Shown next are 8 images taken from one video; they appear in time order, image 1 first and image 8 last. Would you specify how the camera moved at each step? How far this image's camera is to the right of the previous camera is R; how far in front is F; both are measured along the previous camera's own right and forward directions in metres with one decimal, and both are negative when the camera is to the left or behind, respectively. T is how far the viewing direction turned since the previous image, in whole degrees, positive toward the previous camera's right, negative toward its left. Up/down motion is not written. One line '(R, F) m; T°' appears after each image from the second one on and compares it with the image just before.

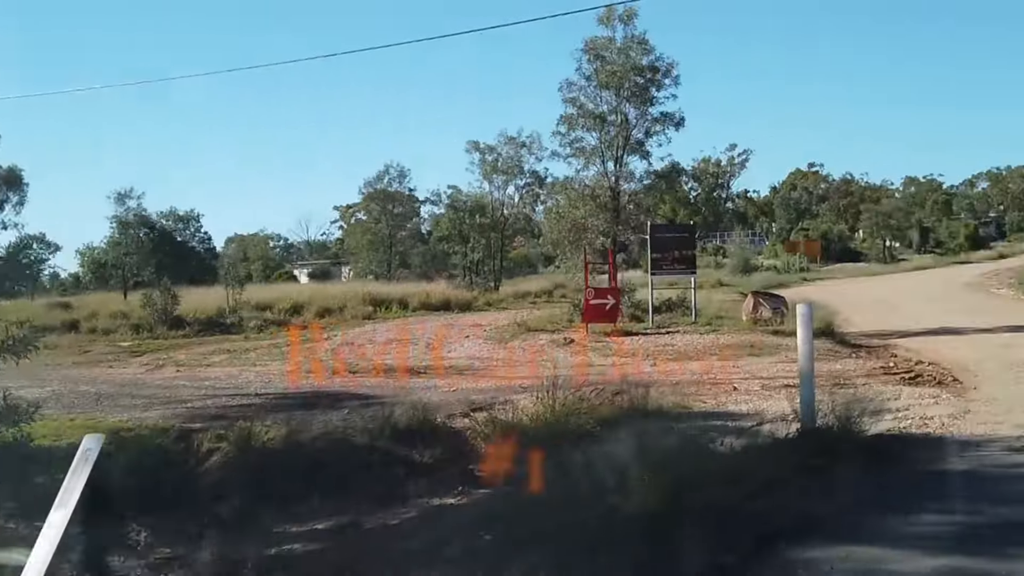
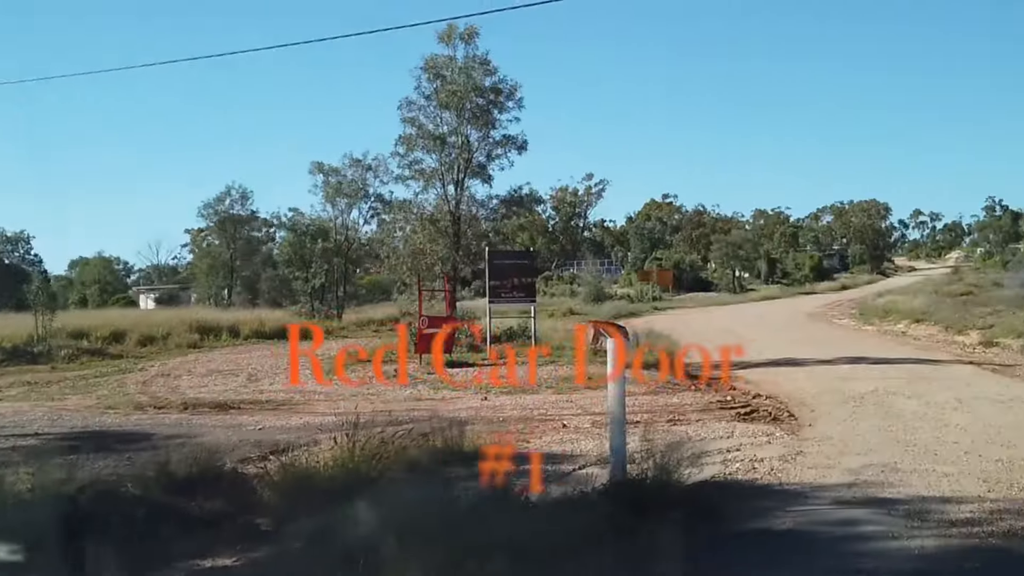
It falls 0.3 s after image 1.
(+0.4, +0.8) m; +7°
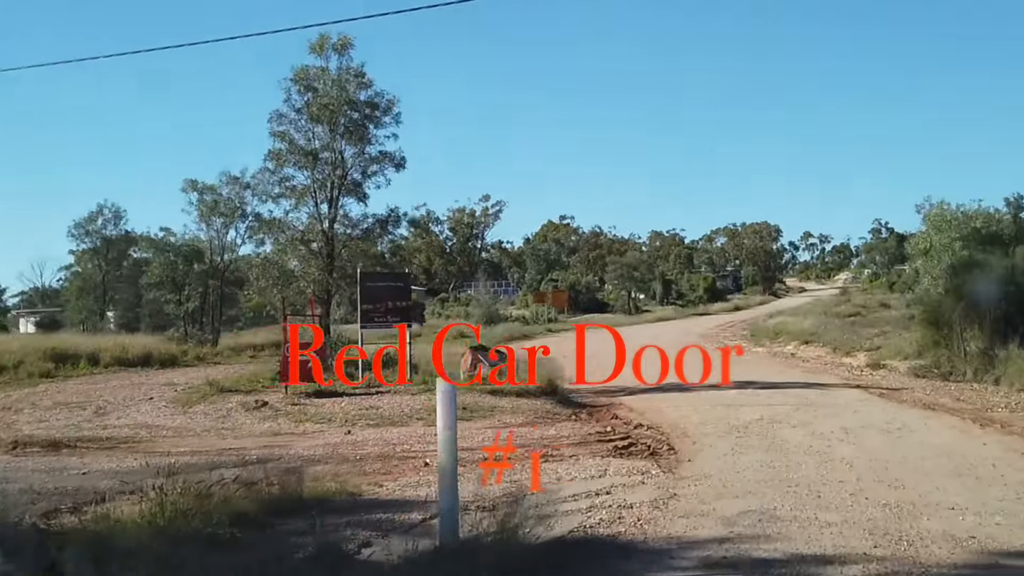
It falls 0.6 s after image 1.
(+0.3, +0.8) m; +5°
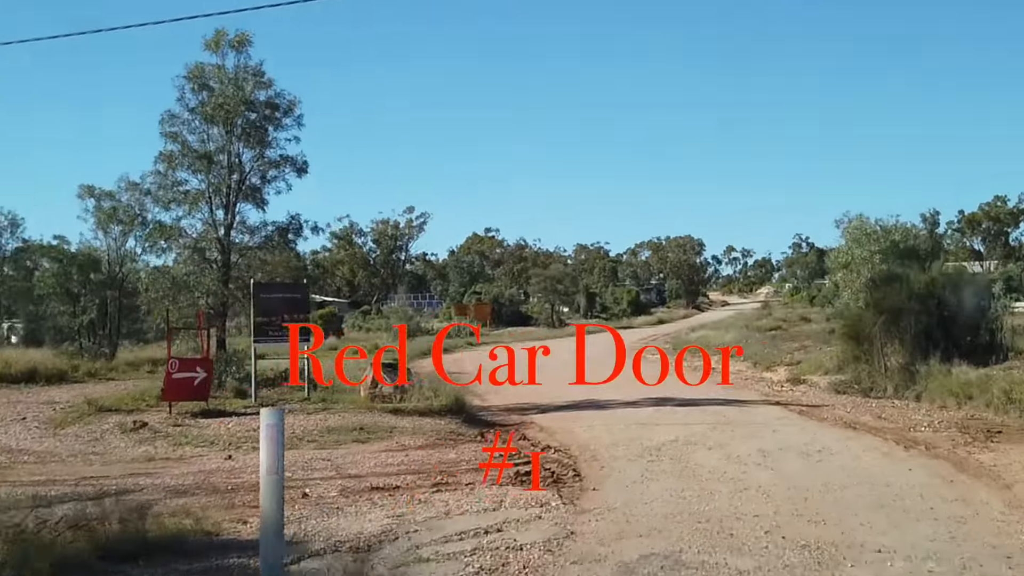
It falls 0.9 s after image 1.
(+0.3, +0.8) m; +4°
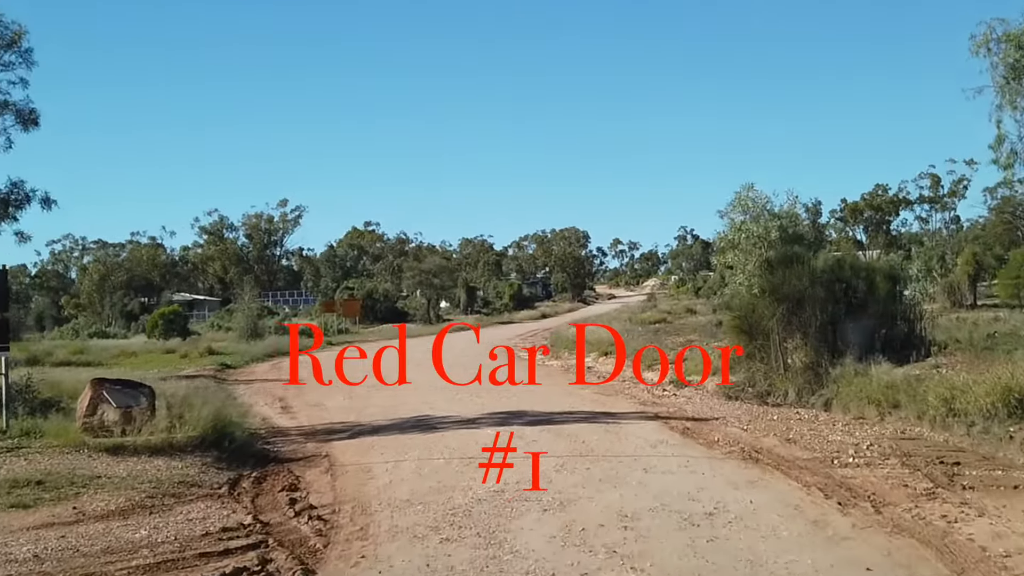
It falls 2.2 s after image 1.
(+0.9, +3.5) m; +5°
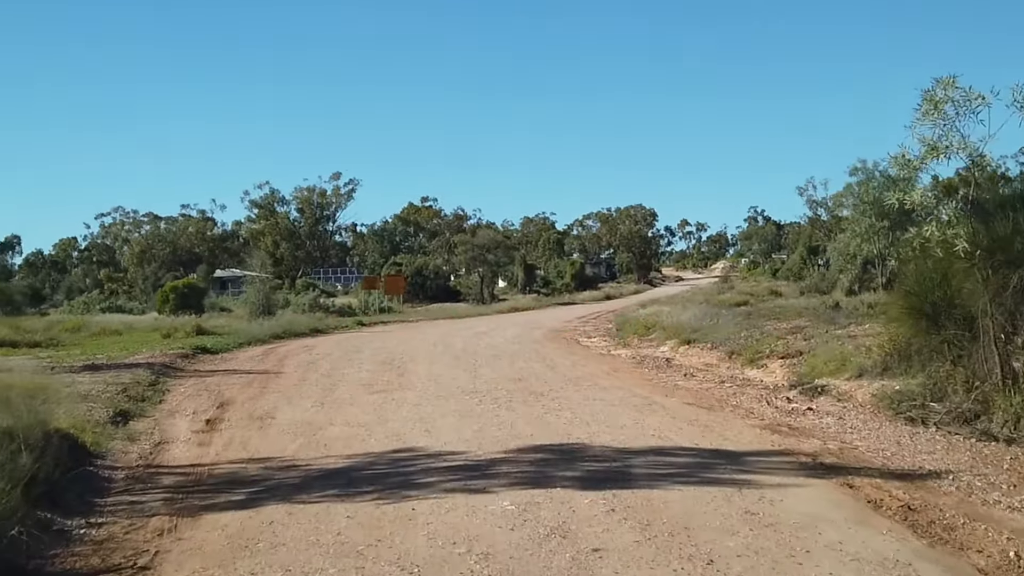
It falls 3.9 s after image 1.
(+0.1, +5.6) m; -3°
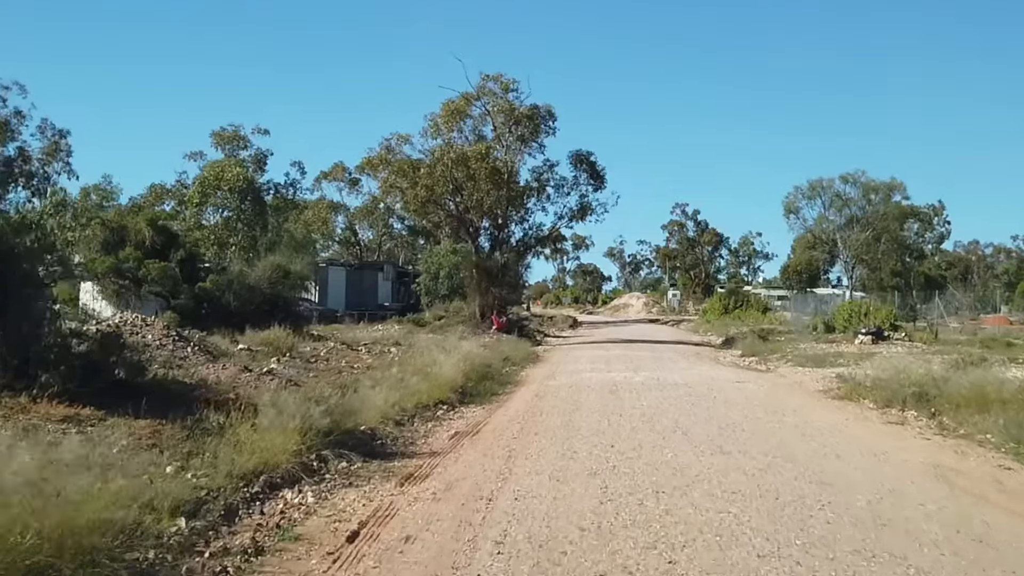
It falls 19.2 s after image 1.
(-2.1, +1.0) m; +3°
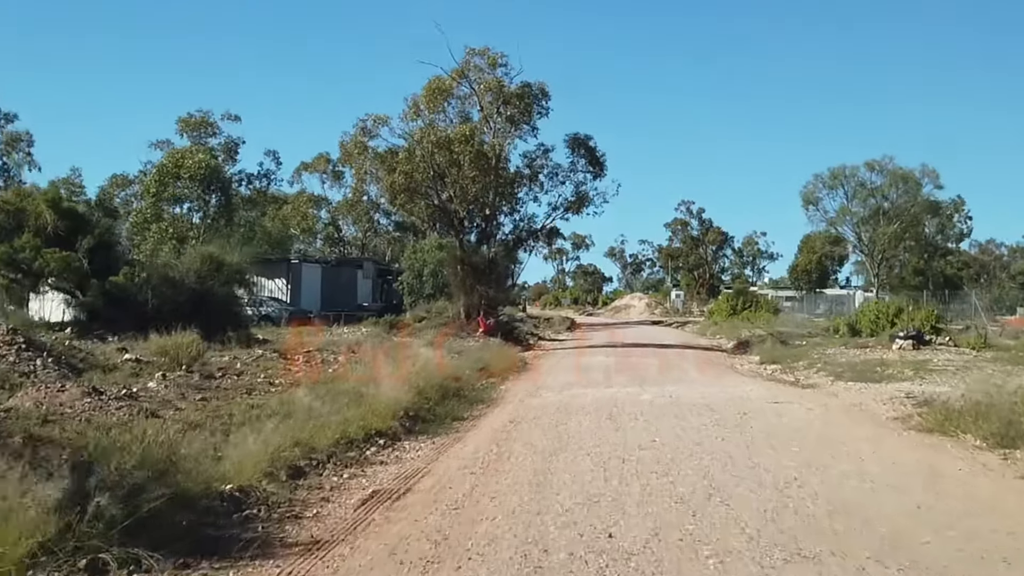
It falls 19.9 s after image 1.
(+0.8, +9.0) m; 0°
